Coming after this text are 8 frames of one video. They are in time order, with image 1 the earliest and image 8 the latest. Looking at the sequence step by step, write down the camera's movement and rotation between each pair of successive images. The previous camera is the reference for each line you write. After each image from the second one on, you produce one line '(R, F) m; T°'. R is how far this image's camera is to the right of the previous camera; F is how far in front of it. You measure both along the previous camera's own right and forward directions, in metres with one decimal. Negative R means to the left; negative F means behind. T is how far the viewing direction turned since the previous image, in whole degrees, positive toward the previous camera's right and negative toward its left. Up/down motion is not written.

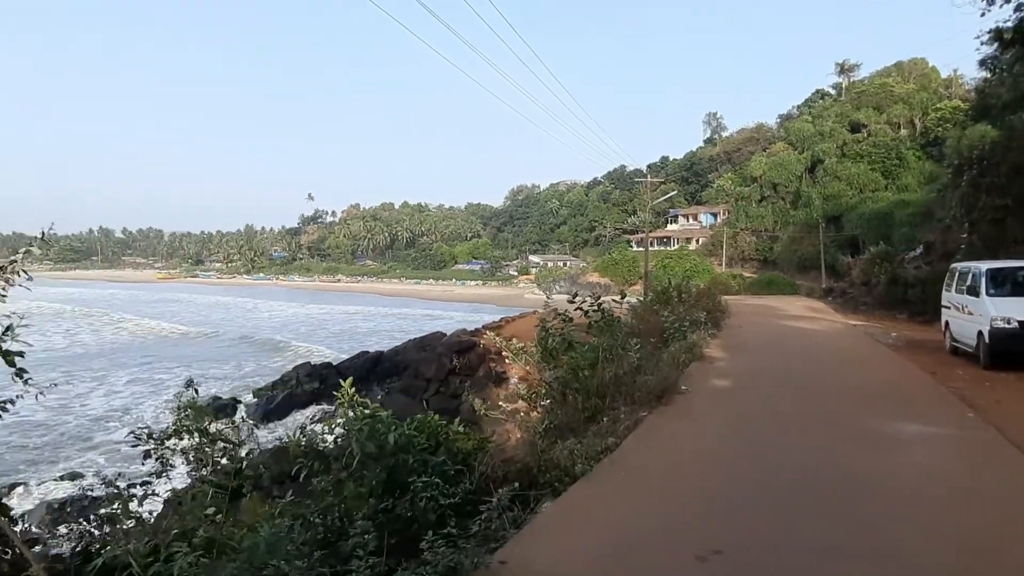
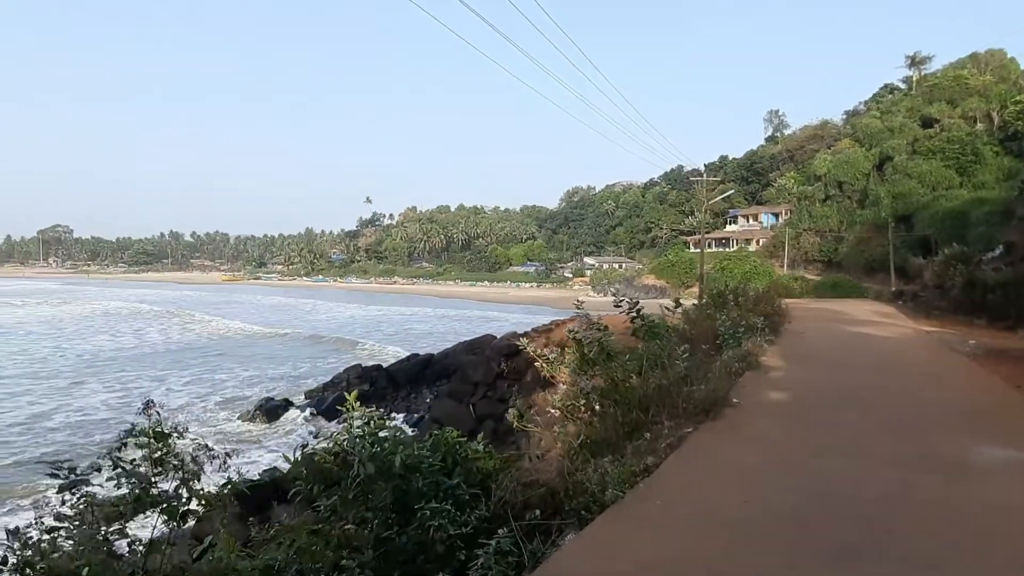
(+0.1, +0.3) m; -5°
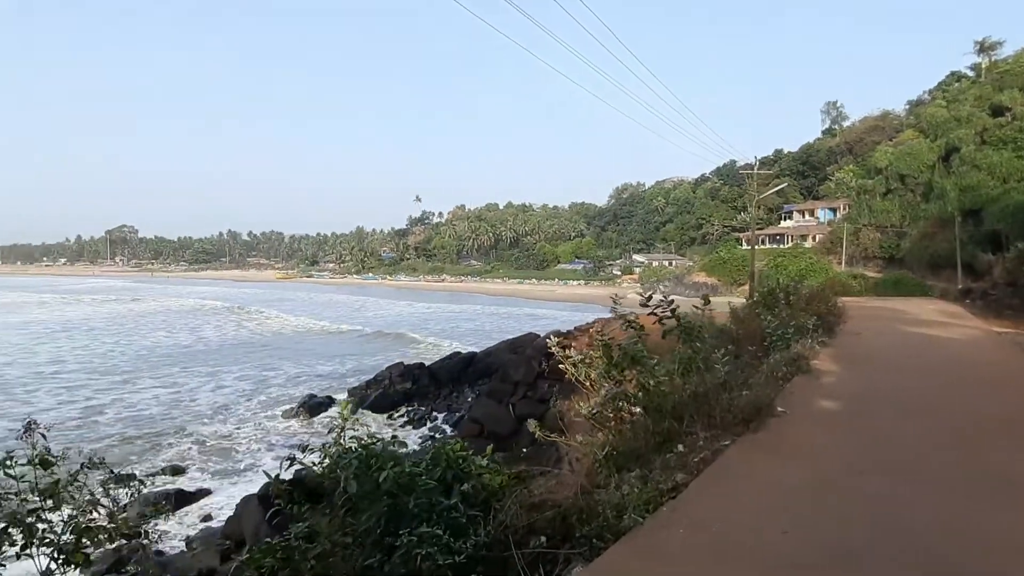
(+0.1, +0.3) m; -4°
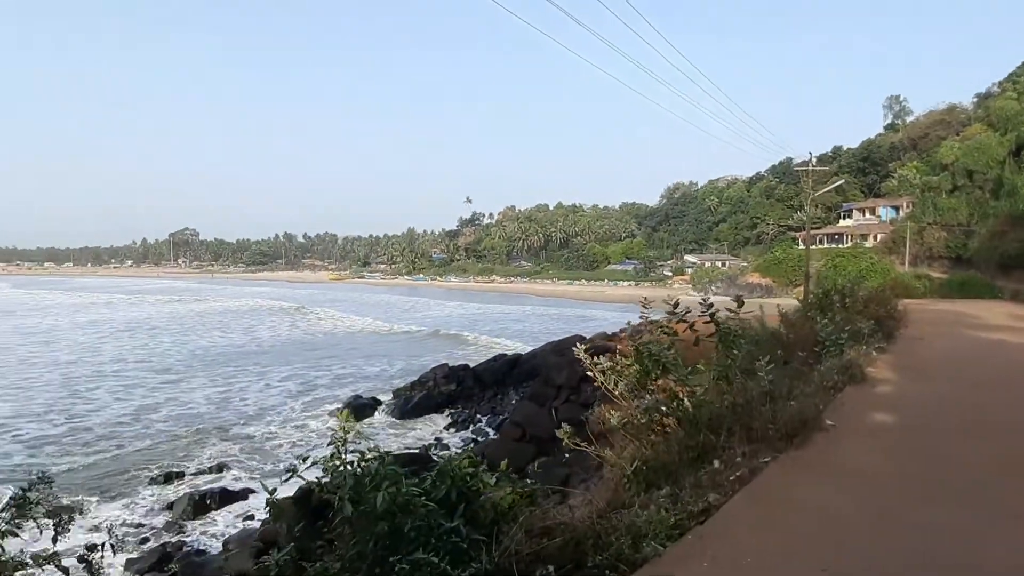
(+0.1, +0.2) m; -4°
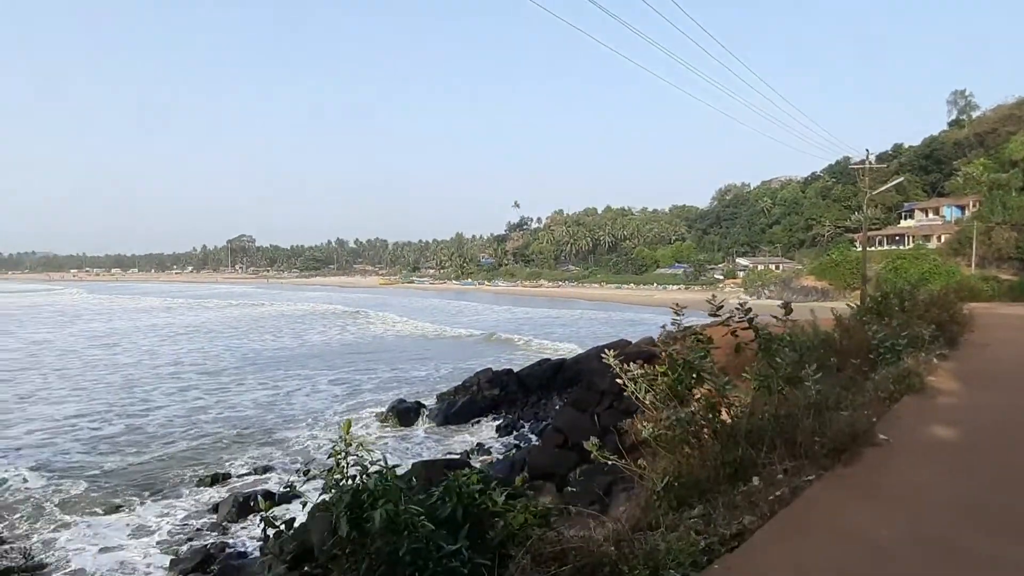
(+0.1, +0.2) m; -4°
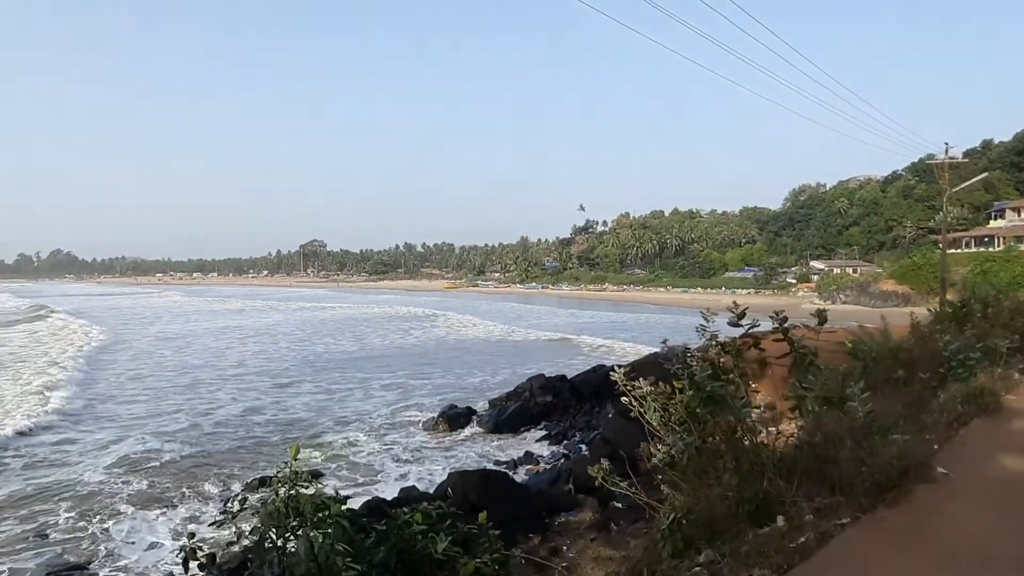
(+0.3, +0.4) m; -5°
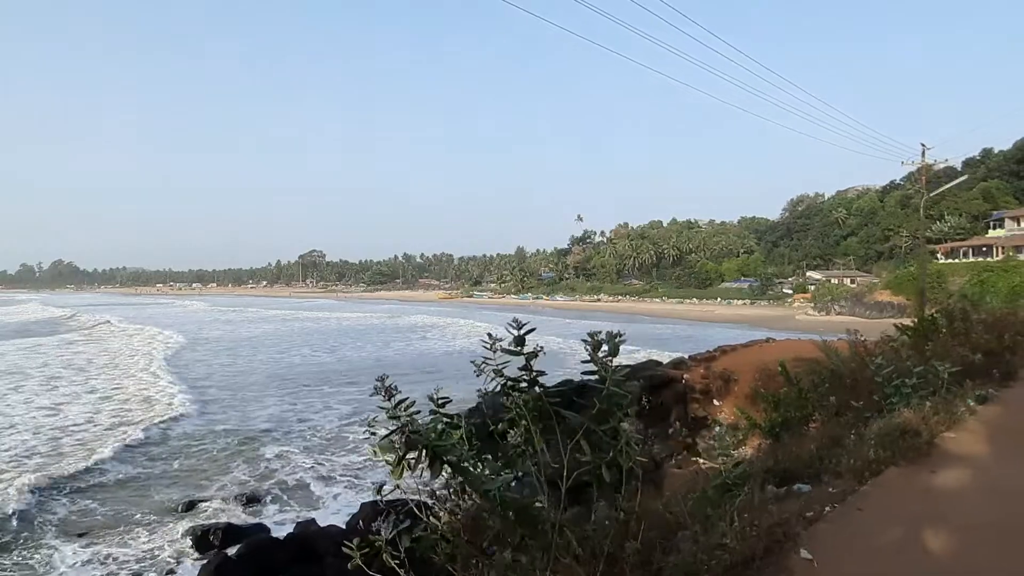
(+0.9, +0.8) m; 0°
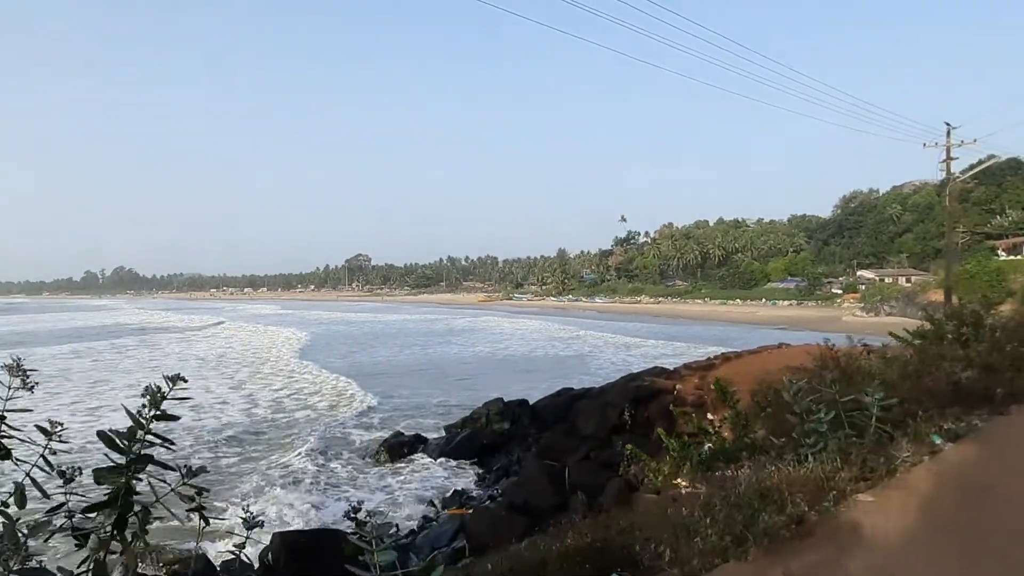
(+1.1, +1.0) m; -4°
